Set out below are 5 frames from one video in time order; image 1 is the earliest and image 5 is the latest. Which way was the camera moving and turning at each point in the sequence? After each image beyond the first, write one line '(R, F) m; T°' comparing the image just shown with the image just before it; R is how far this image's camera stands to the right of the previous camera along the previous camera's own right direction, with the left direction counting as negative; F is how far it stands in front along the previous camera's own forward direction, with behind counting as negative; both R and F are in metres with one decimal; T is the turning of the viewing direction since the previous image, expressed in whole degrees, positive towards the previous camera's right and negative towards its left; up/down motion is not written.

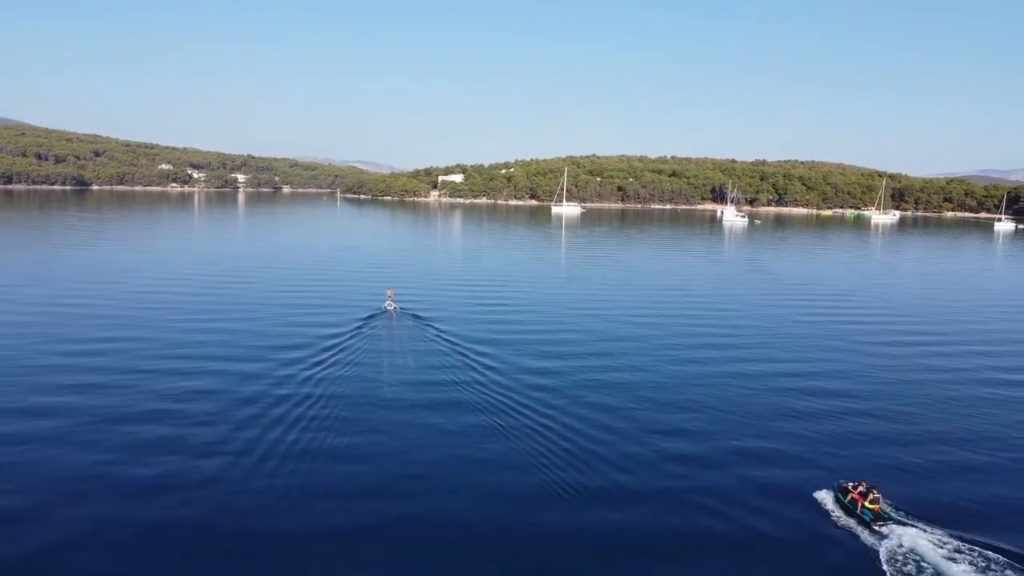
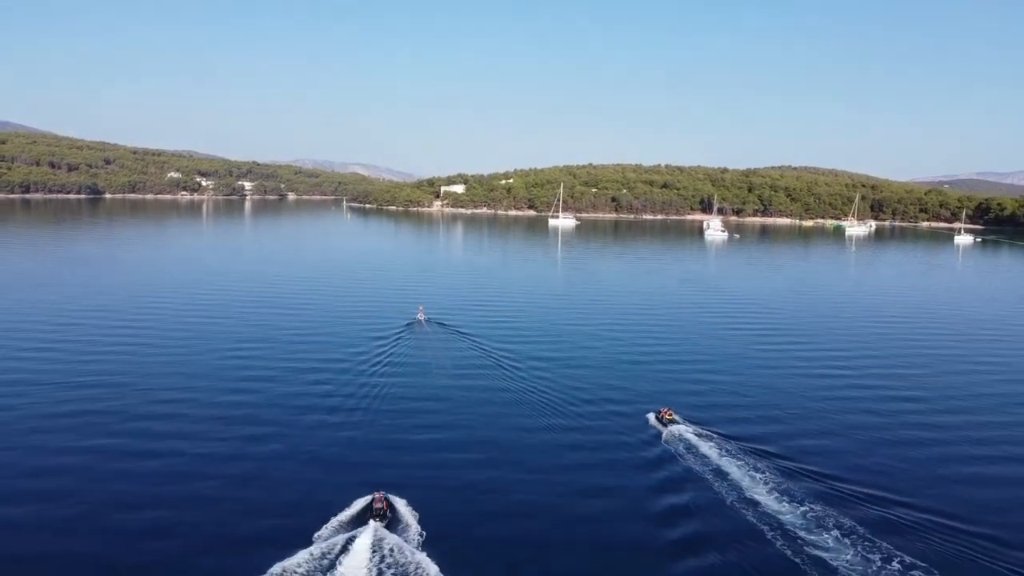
(0.0, -7.3) m; 0°
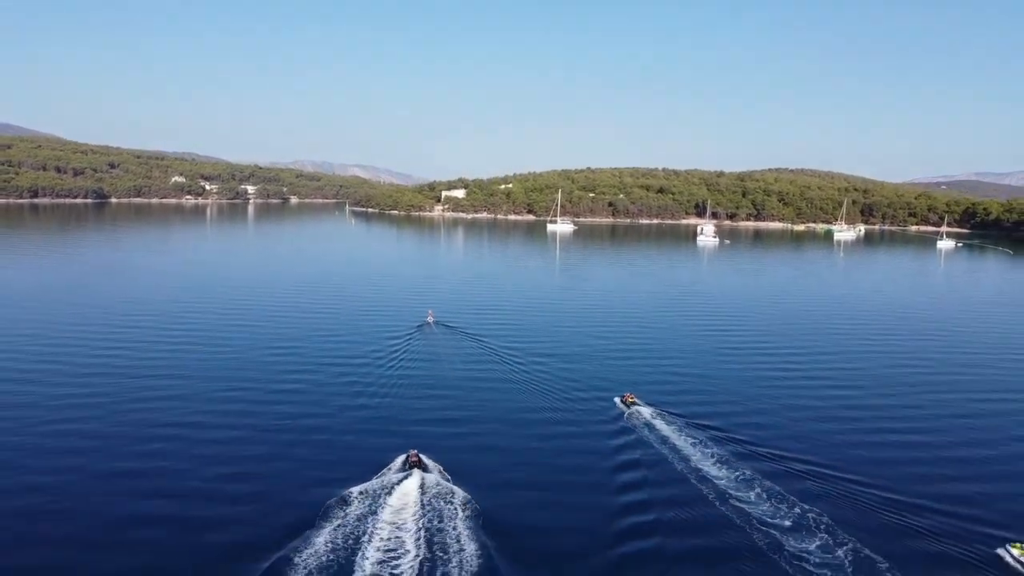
(0.0, -3.6) m; 0°
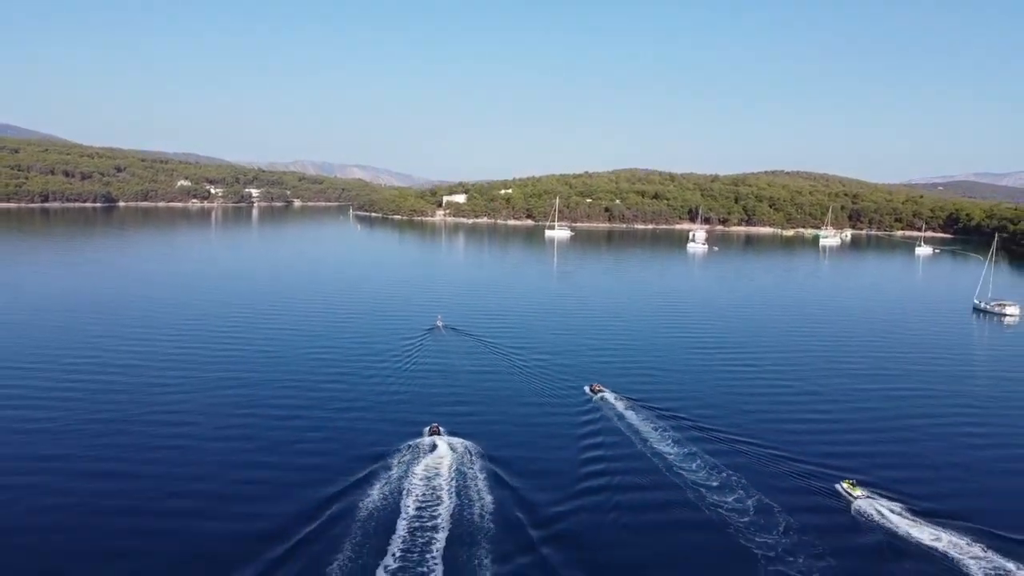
(+0.1, -4.9) m; 0°
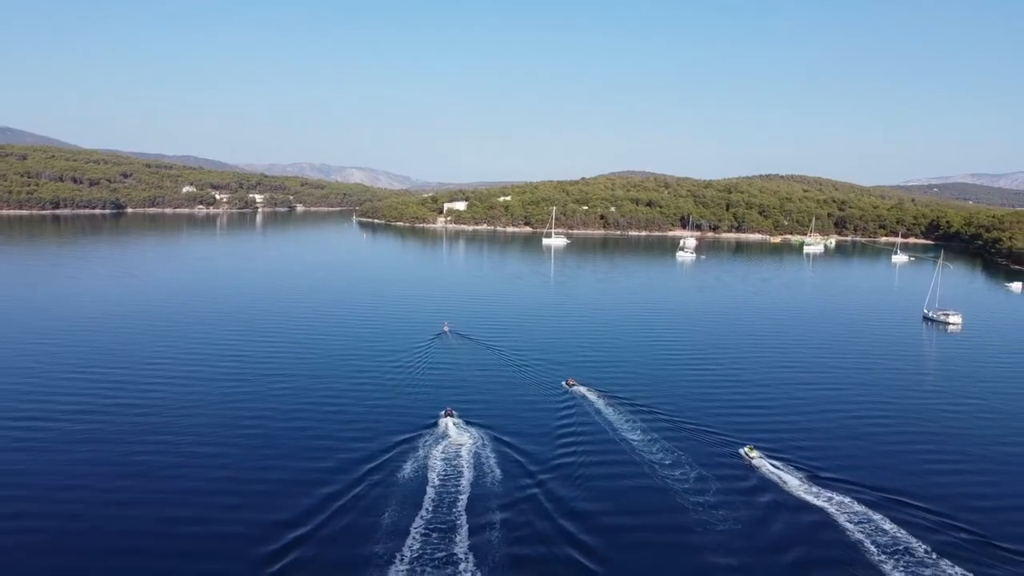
(+0.1, -5.7) m; 0°
